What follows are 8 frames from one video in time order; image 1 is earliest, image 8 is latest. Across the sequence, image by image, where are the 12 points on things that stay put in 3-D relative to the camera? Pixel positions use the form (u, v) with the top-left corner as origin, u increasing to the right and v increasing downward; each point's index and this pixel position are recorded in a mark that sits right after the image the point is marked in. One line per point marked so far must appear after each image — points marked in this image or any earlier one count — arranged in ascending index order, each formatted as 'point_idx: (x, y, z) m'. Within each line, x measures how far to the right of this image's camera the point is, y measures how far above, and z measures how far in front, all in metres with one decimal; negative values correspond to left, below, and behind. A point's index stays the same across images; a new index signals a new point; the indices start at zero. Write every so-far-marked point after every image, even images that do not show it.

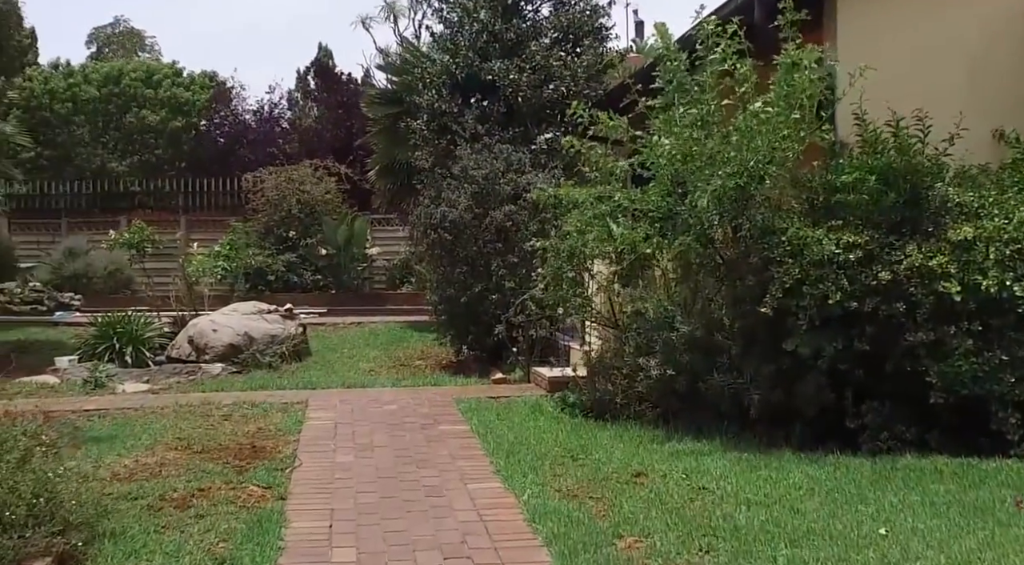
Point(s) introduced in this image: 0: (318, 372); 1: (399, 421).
0: (-2.3, -1.1, +11.4) m
1: (-1.0, -1.2, +8.2) m
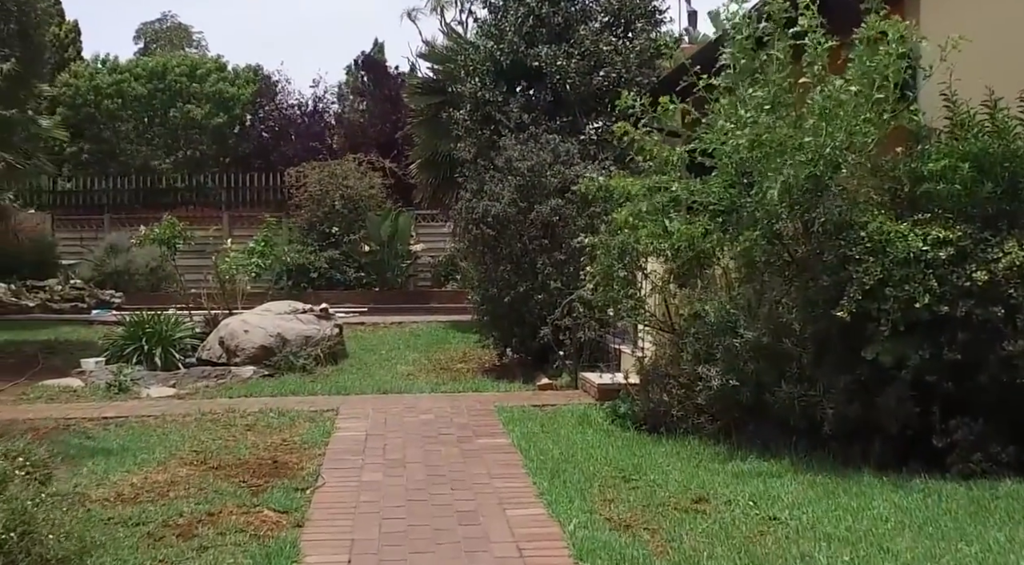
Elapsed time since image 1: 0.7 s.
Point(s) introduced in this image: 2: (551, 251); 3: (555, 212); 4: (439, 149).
0: (-1.8, -1.1, +10.8) m
1: (-0.6, -1.2, +7.6) m
2: (+0.4, +0.3, +10.2) m
3: (+0.5, +0.8, +10.1) m
4: (-1.0, +1.8, +13.7) m
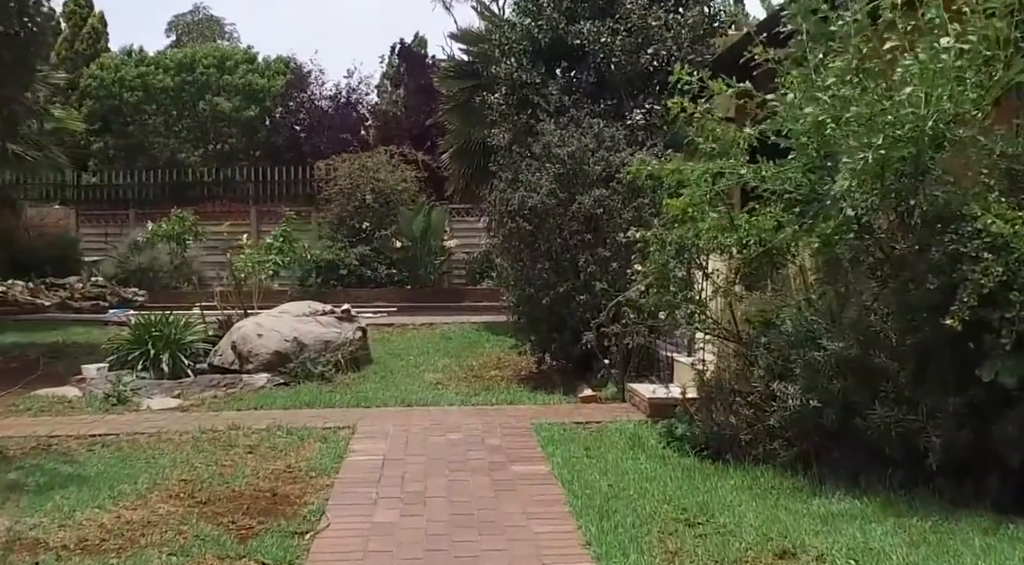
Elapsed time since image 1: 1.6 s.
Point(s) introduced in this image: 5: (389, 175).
0: (-1.4, -1.1, +9.8) m
1: (-0.4, -1.2, +6.6) m
2: (+0.8, +0.3, +9.1) m
3: (+0.8, +0.8, +9.0) m
4: (-0.5, +1.9, +12.7) m
5: (-2.6, +2.2, +20.0) m
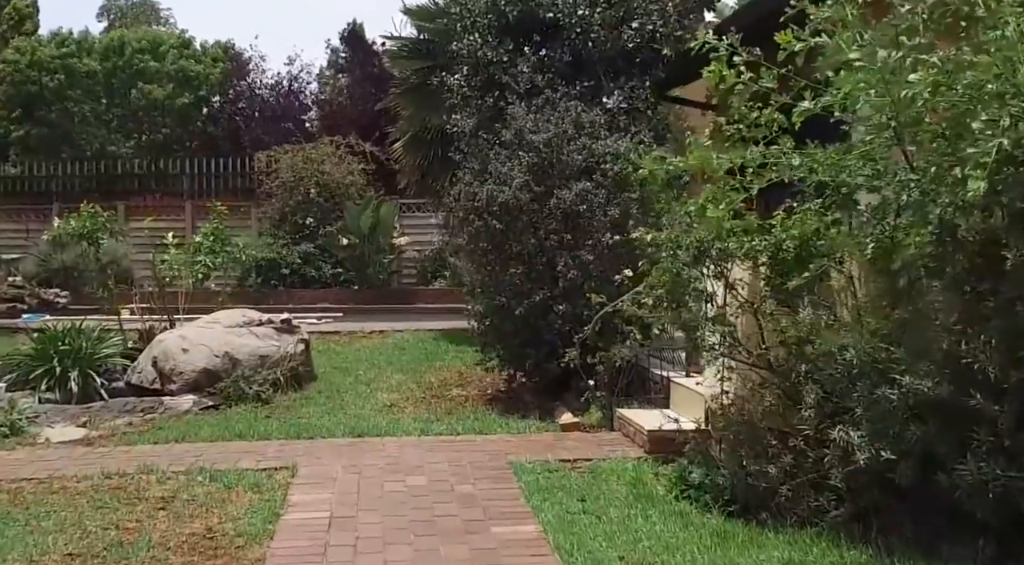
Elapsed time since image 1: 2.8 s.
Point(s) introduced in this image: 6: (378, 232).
0: (-1.7, -1.1, +8.5) m
1: (-0.5, -1.3, +5.3) m
2: (+0.5, +0.3, +7.9) m
3: (+0.6, +0.7, +7.8) m
4: (-1.0, +1.8, +11.4) m
5: (-3.4, +2.2, +18.5) m
6: (-2.6, +1.0, +18.6) m
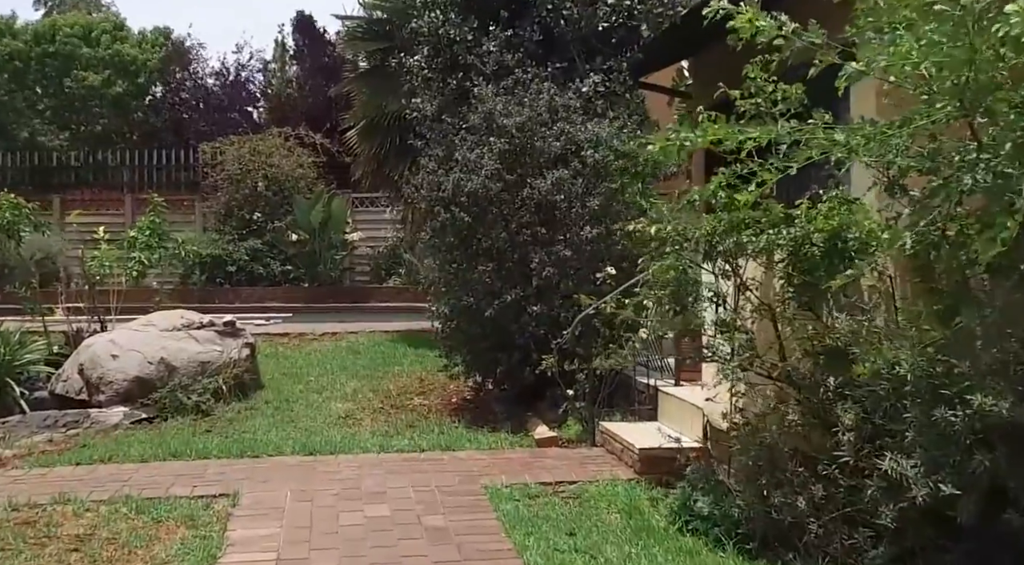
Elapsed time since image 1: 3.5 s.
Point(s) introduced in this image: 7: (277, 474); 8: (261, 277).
0: (-1.9, -1.1, +7.6) m
1: (-0.6, -1.3, +4.5) m
2: (+0.3, +0.3, +7.1) m
3: (+0.3, +0.7, +7.1) m
4: (-1.4, +1.8, +10.6) m
5: (-4.2, +2.2, +17.6) m
6: (-3.3, +1.0, +17.6) m
7: (-1.5, -1.2, +6.0) m
8: (-4.6, +0.1, +17.7) m
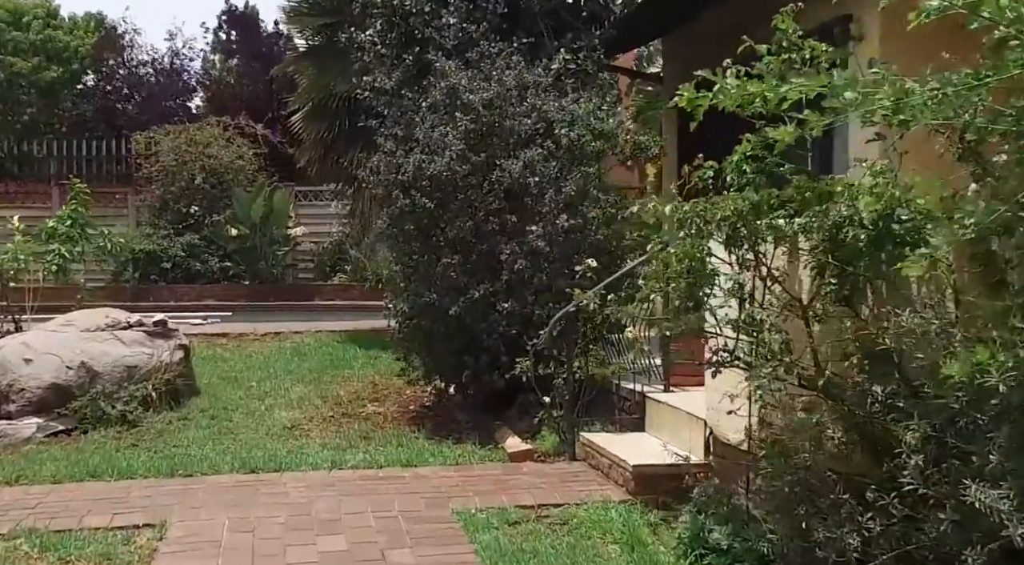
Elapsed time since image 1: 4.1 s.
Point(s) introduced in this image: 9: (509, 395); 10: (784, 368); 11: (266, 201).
0: (-2.2, -1.1, +6.8) m
1: (-0.6, -1.2, +3.8) m
2: (+0.1, +0.3, +6.4) m
3: (+0.1, +0.8, +6.3) m
4: (-1.8, +1.9, +9.8) m
5: (-5.0, +2.3, +16.6) m
6: (-4.2, +1.1, +16.7) m
7: (-1.6, -1.2, +5.2) m
8: (-5.4, +0.1, +16.6) m
9: (0.0, -0.8, +6.9) m
10: (+1.0, -0.3, +3.8) m
11: (-4.2, +1.4, +16.4) m
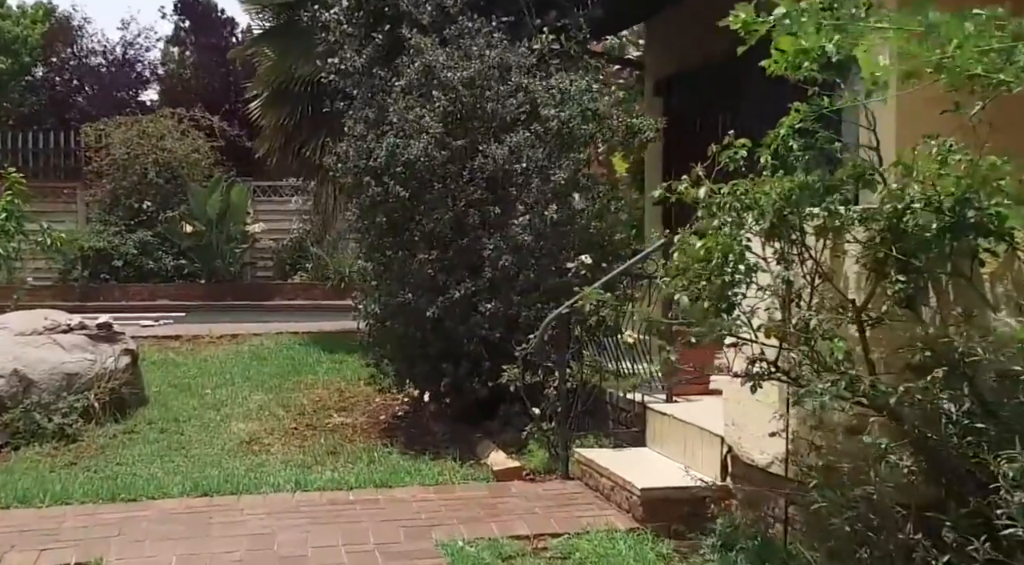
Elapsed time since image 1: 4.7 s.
0: (-2.3, -1.1, +6.1) m
1: (-0.6, -1.2, +3.1) m
2: (0.0, +0.3, +5.8) m
3: (0.0, +0.8, +5.7) m
4: (-2.0, +1.9, +9.1) m
5: (-5.5, +2.3, +15.8) m
6: (-4.7, +1.1, +15.9) m
7: (-1.6, -1.1, +4.5) m
8: (-5.9, +0.2, +15.8) m
9: (-0.1, -0.8, +6.3) m
10: (+1.1, -0.3, +3.2) m
11: (-4.7, +1.4, +15.6) m
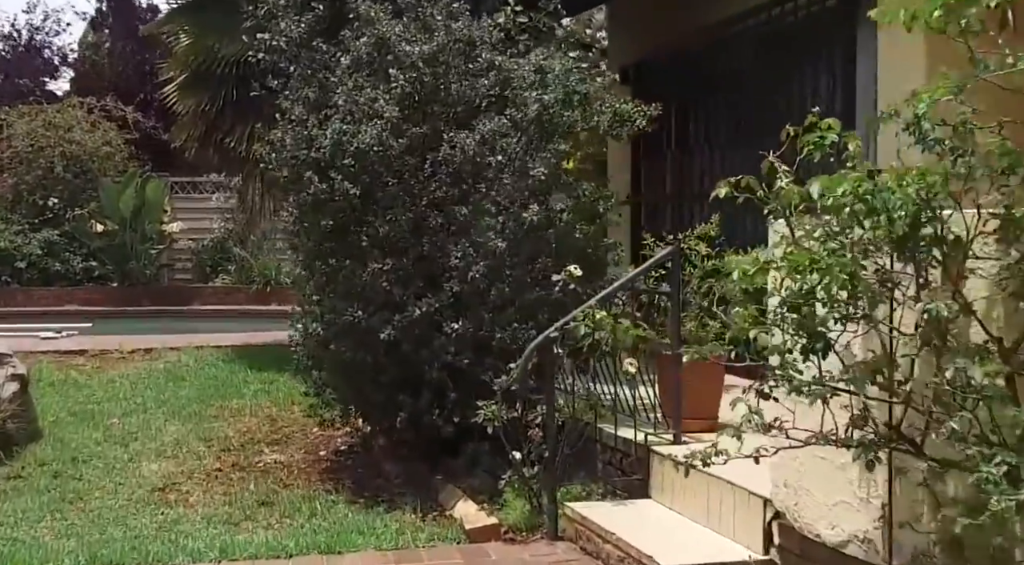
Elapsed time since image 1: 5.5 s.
0: (-2.4, -1.1, +5.0) m
1: (-0.6, -1.3, +2.2) m
2: (-0.2, +0.2, +4.9) m
3: (-0.1, +0.7, +4.8) m
4: (-2.4, +1.8, +8.0) m
5: (-6.4, +2.2, +14.4) m
6: (-5.6, +1.0, +14.6) m
7: (-1.7, -1.2, +3.5) m
8: (-6.8, +0.1, +14.4) m
9: (-0.3, -0.9, +5.3) m
10: (+1.1, -0.4, +2.4) m
11: (-5.5, +1.3, +14.3) m
